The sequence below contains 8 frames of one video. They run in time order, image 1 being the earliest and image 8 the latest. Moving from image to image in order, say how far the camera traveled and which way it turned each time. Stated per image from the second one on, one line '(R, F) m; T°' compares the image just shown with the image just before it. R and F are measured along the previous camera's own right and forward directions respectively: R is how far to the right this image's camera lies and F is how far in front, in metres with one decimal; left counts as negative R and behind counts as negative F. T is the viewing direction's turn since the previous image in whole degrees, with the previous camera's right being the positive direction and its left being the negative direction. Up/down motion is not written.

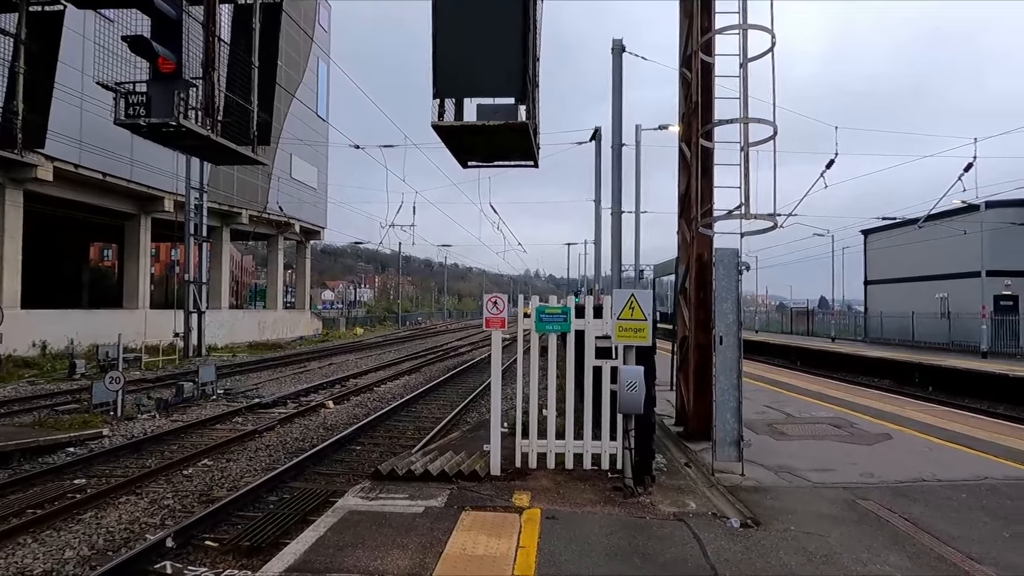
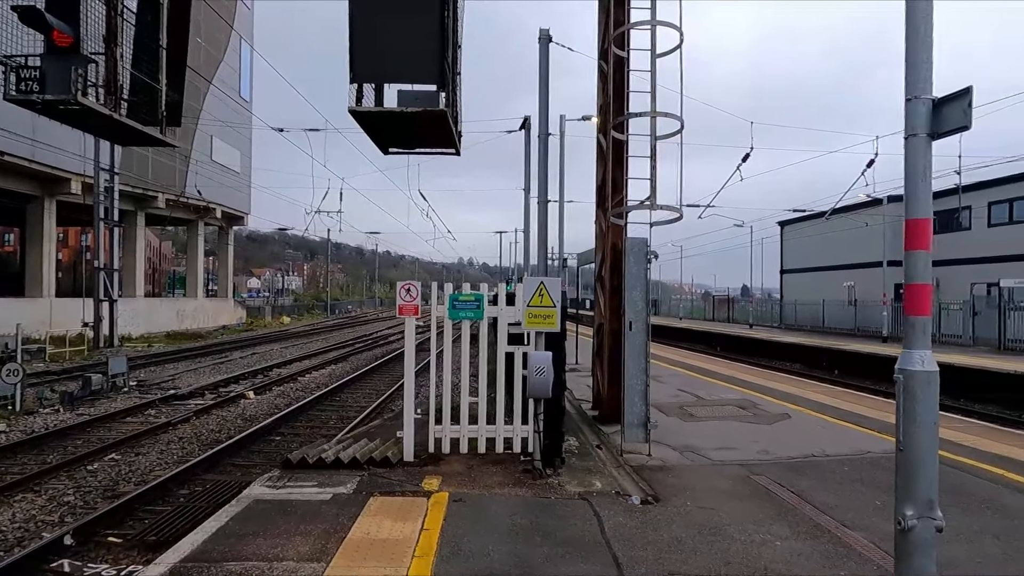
(+0.2, -0.1) m; +6°
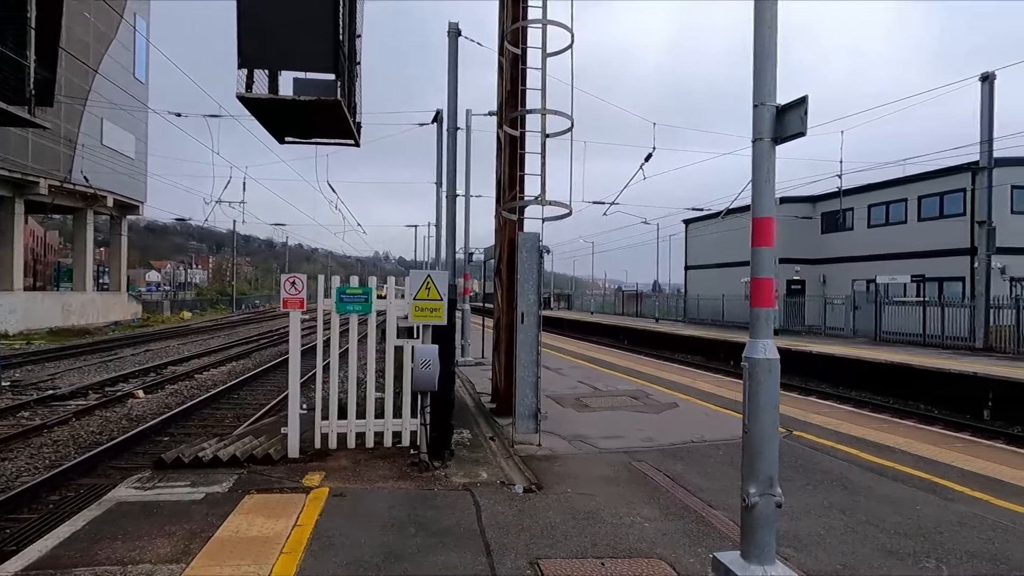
(+0.3, -0.1) m; +7°
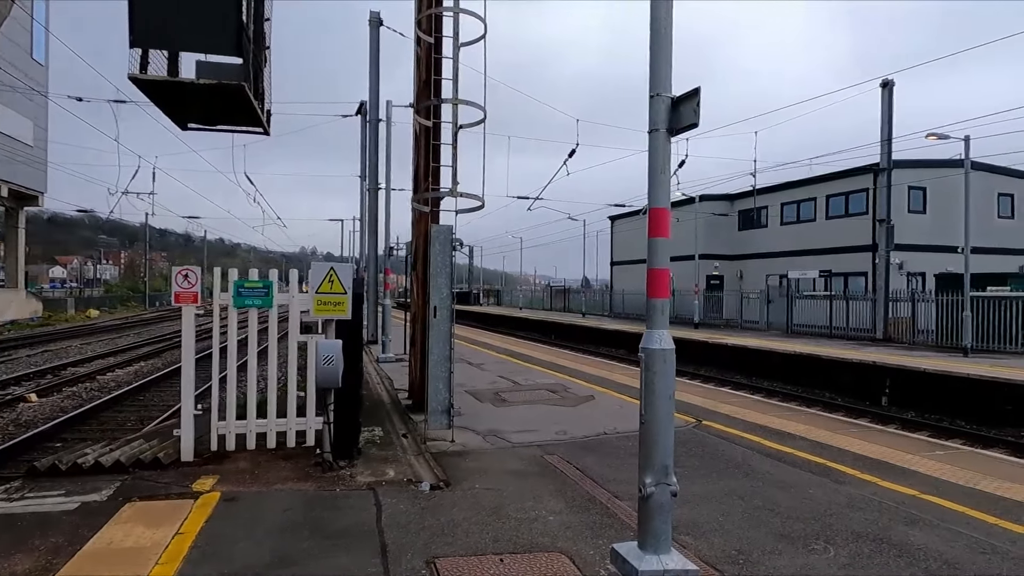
(+0.2, +0.1) m; +6°
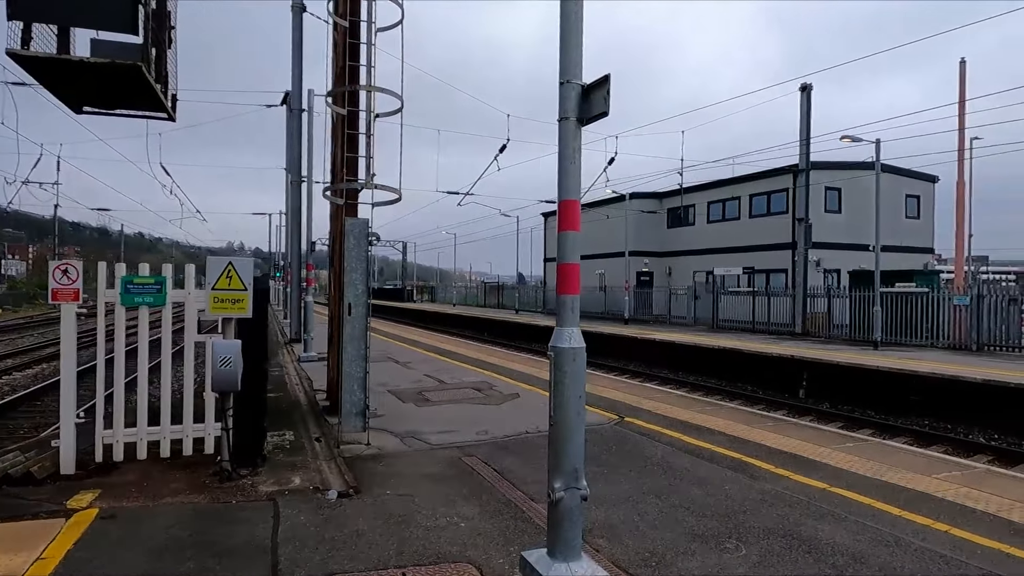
(+0.2, +0.2) m; +6°
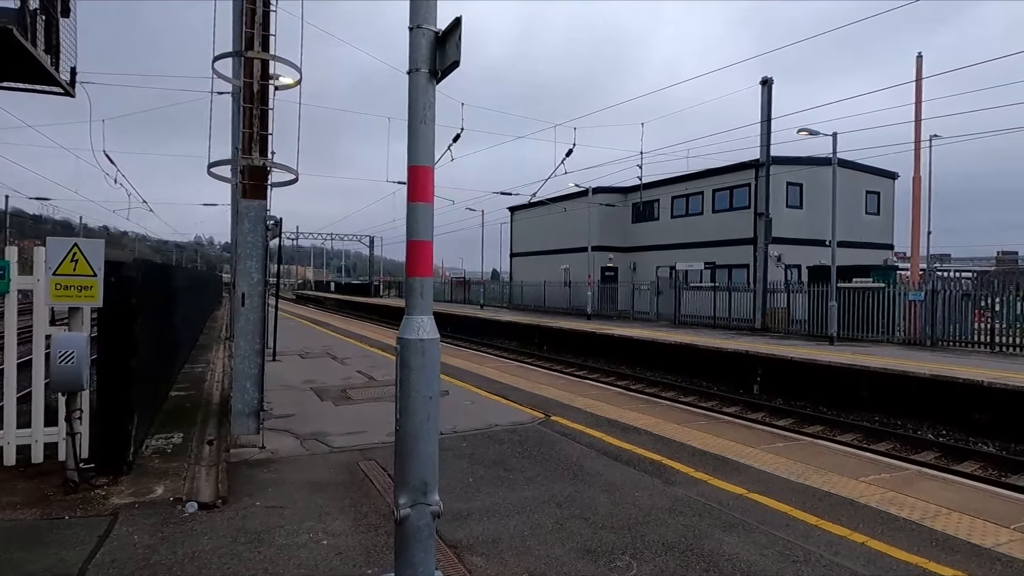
(+0.7, +0.5) m; +2°
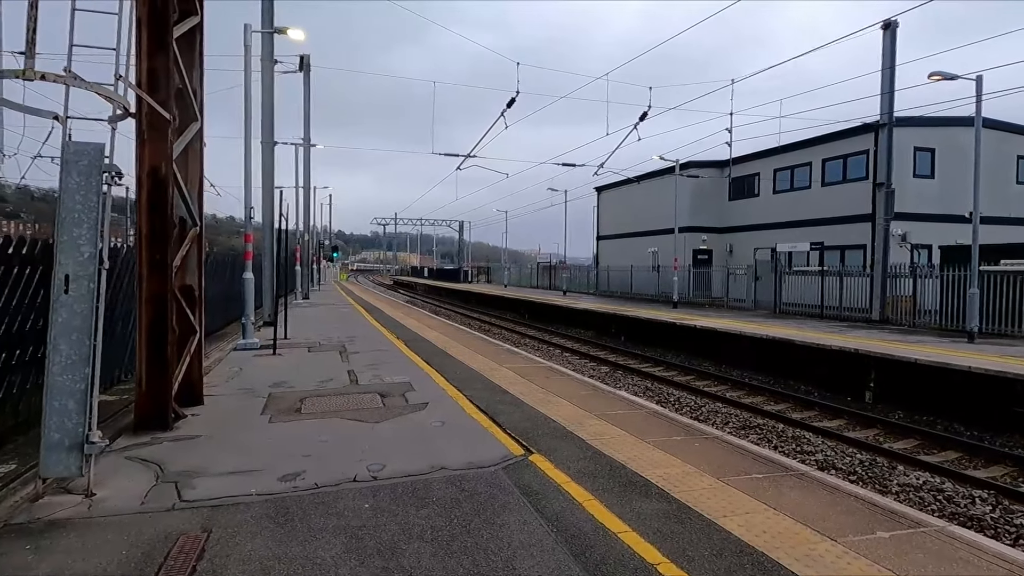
(+1.1, +2.5) m; -9°
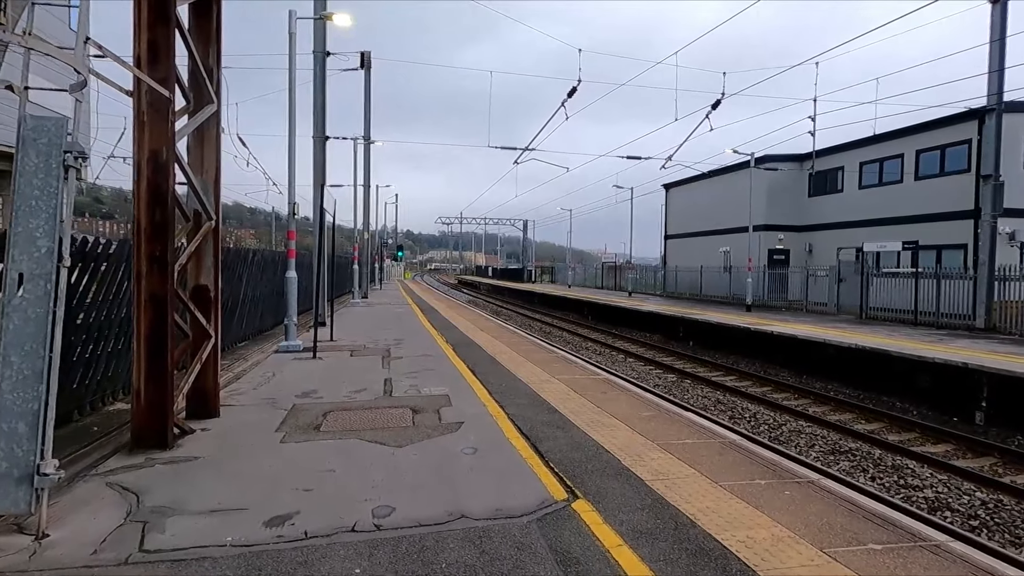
(+0.2, +1.0) m; -6°
